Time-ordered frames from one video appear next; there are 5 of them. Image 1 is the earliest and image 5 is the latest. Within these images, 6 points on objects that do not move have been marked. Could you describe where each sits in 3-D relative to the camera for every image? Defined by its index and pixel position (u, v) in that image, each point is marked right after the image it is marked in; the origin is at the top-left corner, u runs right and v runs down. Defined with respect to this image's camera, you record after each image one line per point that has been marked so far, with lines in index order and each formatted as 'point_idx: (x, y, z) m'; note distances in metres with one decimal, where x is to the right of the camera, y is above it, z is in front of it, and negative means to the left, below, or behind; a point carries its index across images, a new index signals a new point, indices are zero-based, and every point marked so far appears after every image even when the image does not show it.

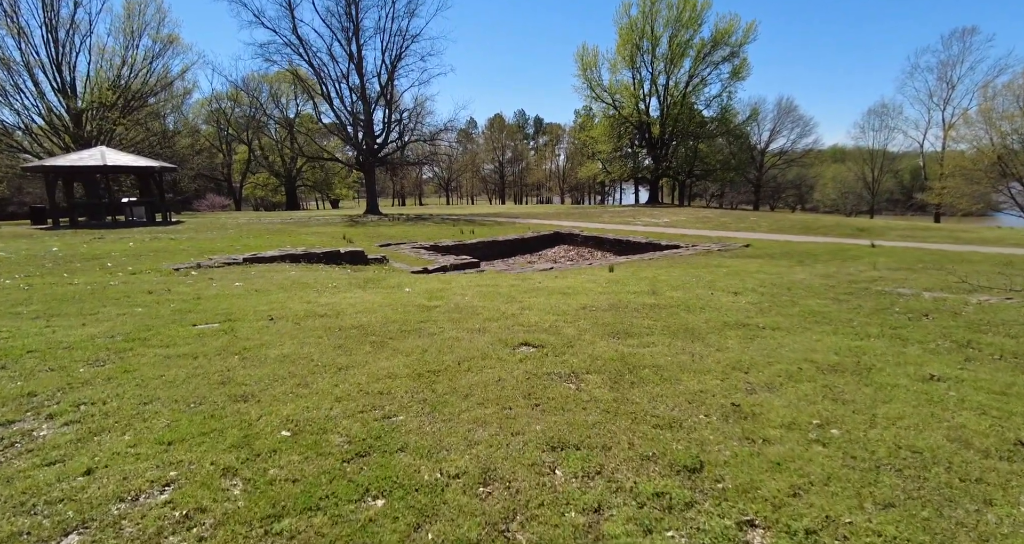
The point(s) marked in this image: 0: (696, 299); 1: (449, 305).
0: (+2.4, -0.4, +7.4) m
1: (-0.7, -0.4, +6.6) m
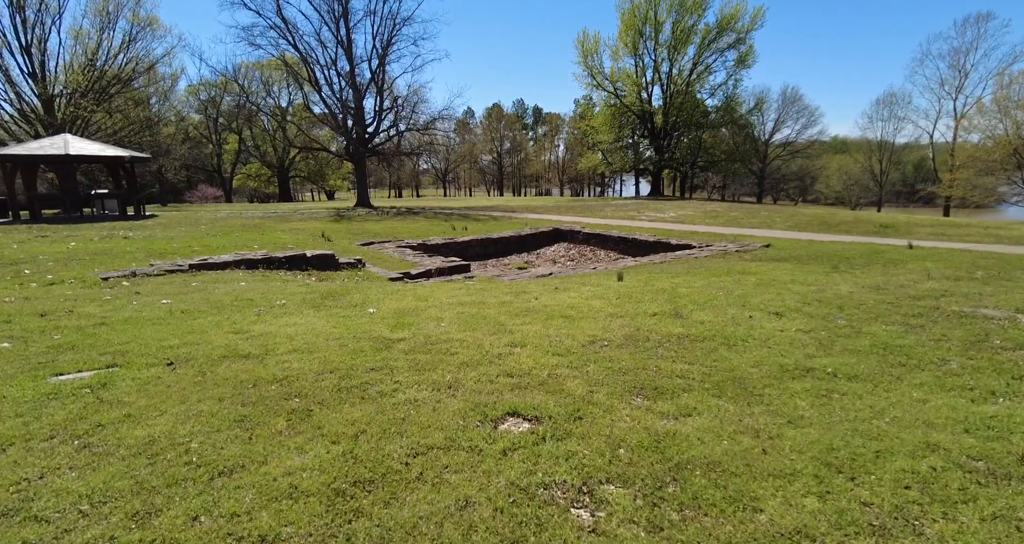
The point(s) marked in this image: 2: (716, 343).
0: (+2.3, -0.5, +5.9) m
1: (-0.9, -0.6, +5.1) m
2: (+1.9, -0.7, +5.2) m
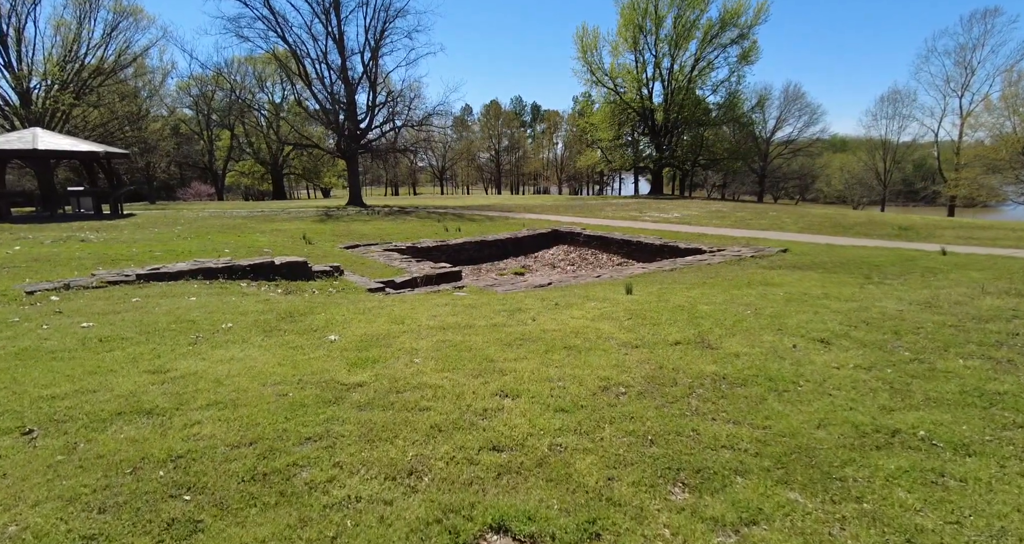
0: (+2.2, -0.7, +4.8) m
1: (-0.9, -0.8, +3.9) m
2: (+1.8, -0.8, +4.1) m
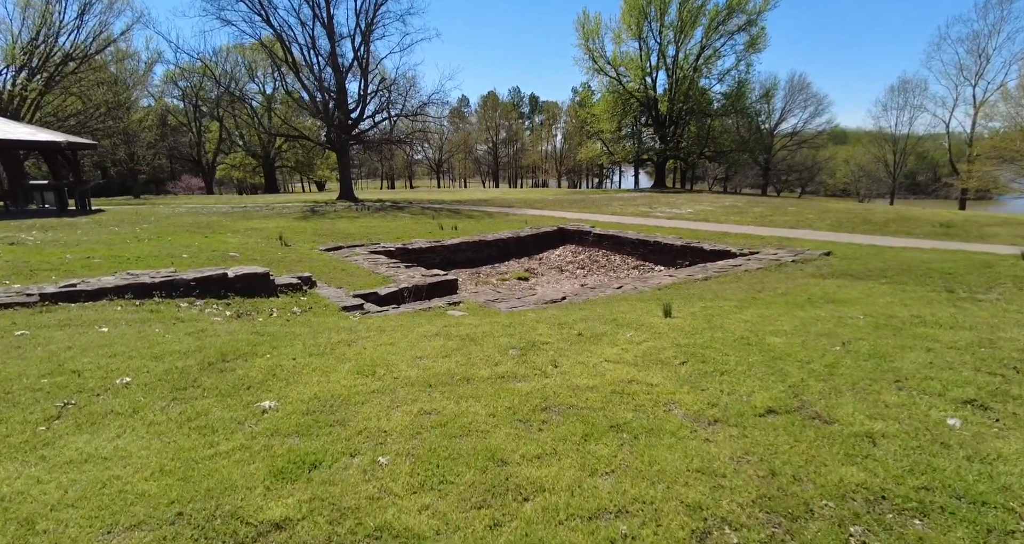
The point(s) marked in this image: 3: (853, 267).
0: (+2.3, -1.0, +3.1) m
1: (-0.8, -1.0, +2.2) m
2: (+1.9, -1.1, +2.4) m
3: (+6.1, +0.1, +10.1) m
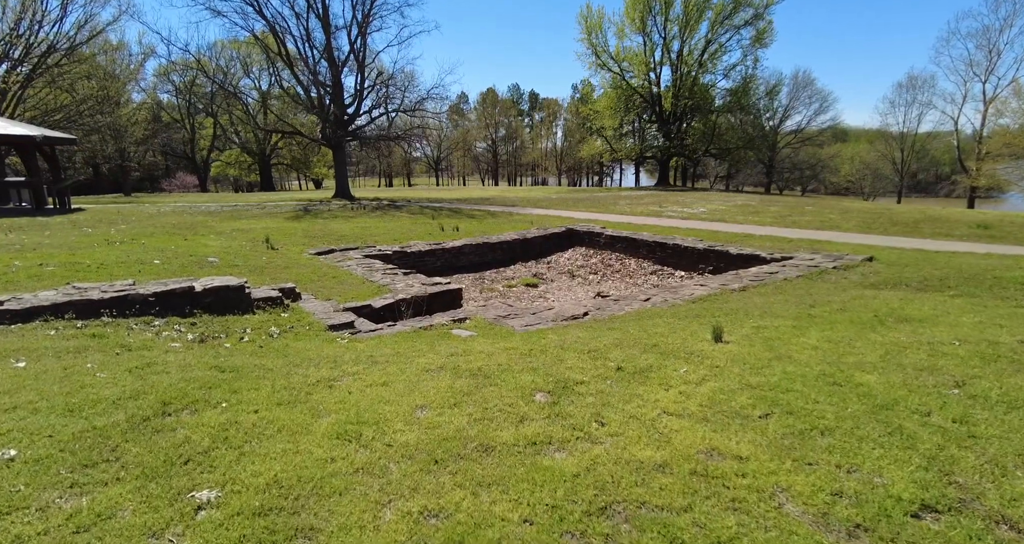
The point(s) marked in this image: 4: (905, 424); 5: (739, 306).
0: (+2.5, -1.1, +2.0) m
1: (-0.6, -1.2, +1.1) m
2: (+2.1, -1.2, +1.3) m
3: (+6.3, 0.0, +9.0) m
4: (+2.4, -0.9, +3.4) m
5: (+2.9, -0.4, +7.0) m
